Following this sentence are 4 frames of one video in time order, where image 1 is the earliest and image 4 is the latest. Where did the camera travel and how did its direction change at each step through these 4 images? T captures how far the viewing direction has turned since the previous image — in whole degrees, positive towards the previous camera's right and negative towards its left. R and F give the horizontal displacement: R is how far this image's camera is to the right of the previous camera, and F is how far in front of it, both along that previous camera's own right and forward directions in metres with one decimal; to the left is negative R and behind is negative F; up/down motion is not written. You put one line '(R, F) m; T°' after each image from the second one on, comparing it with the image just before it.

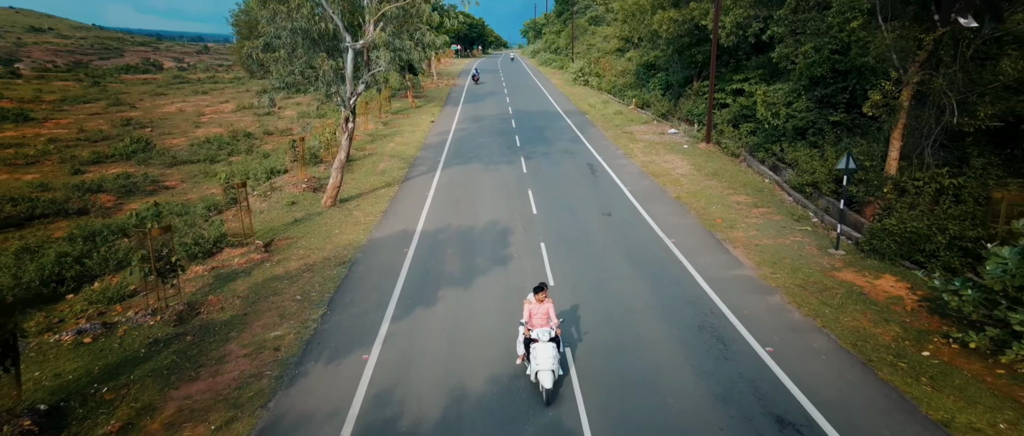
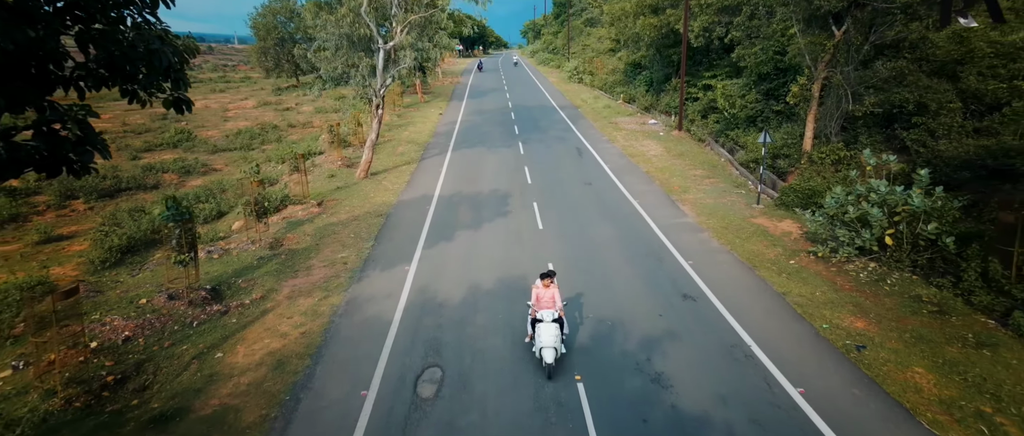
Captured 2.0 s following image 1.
(+0.1, -4.5) m; 0°
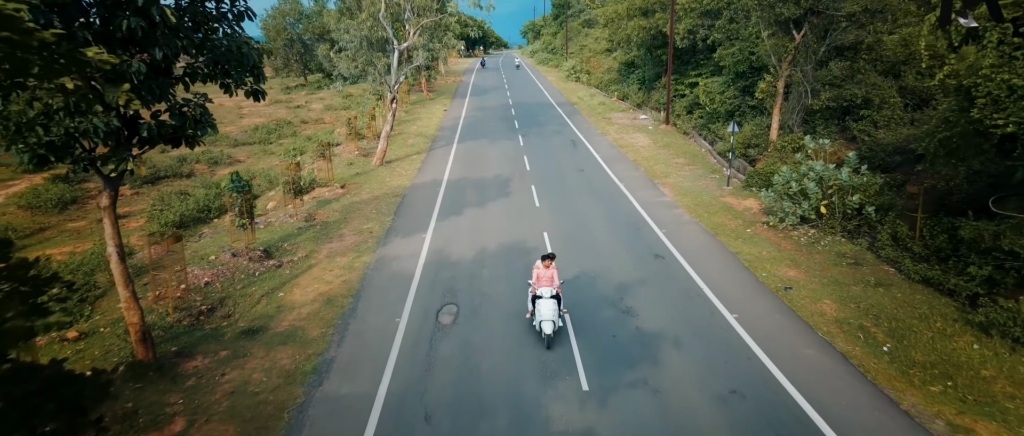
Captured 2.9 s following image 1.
(0.0, -2.7) m; 0°
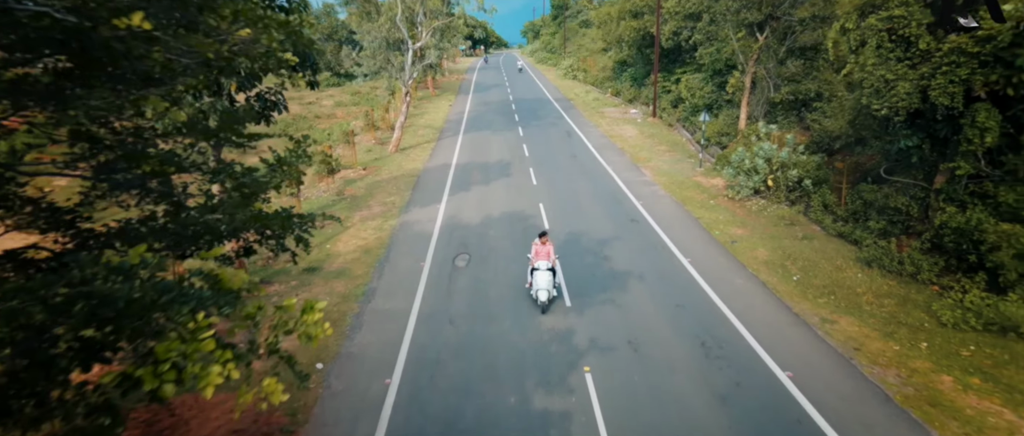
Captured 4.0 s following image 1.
(0.0, -3.2) m; 0°
